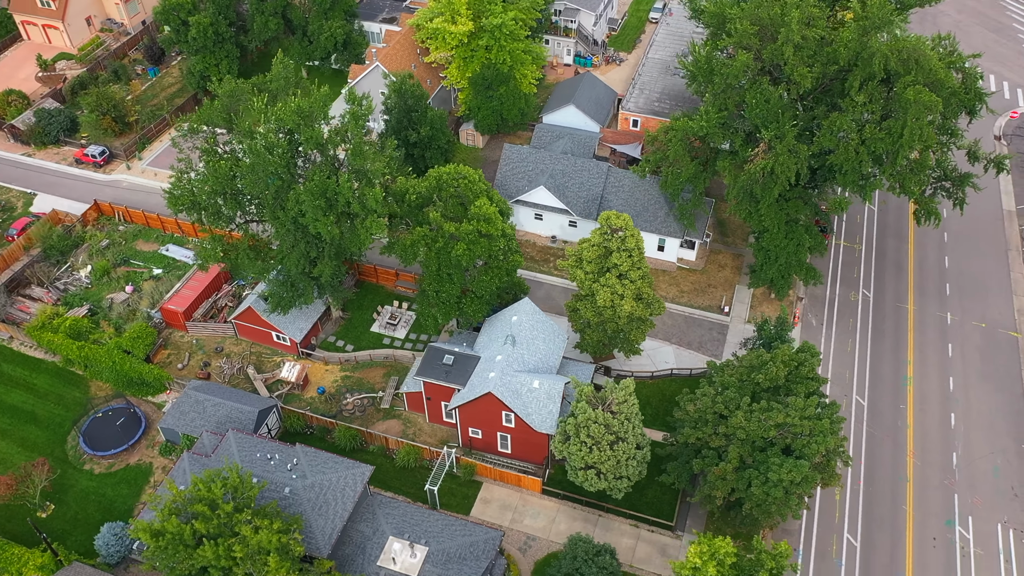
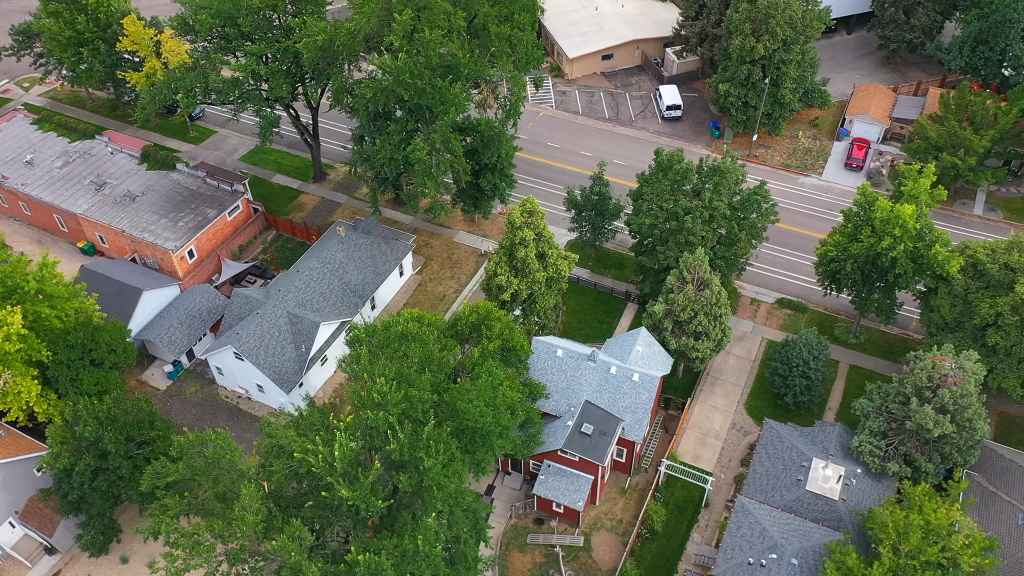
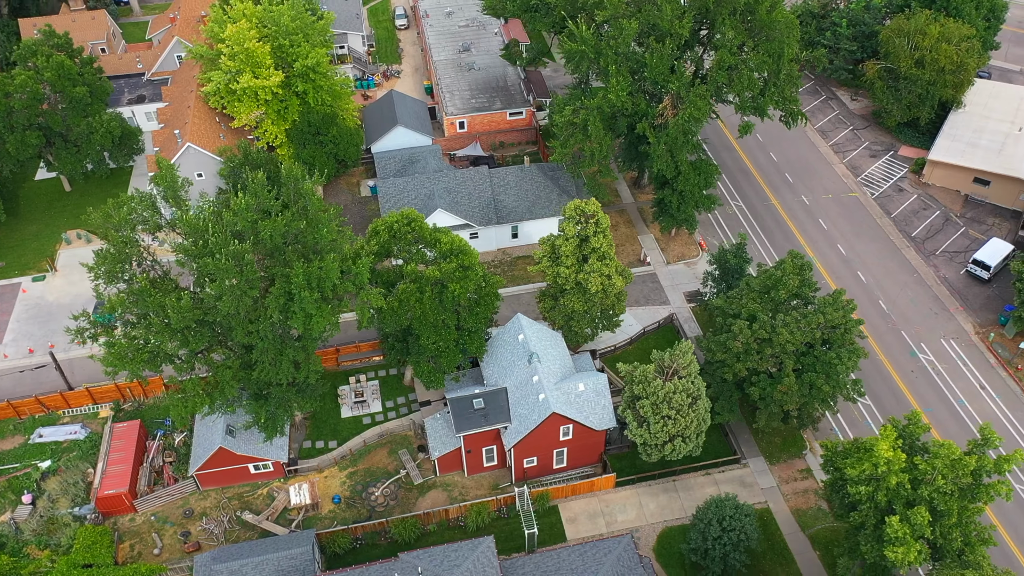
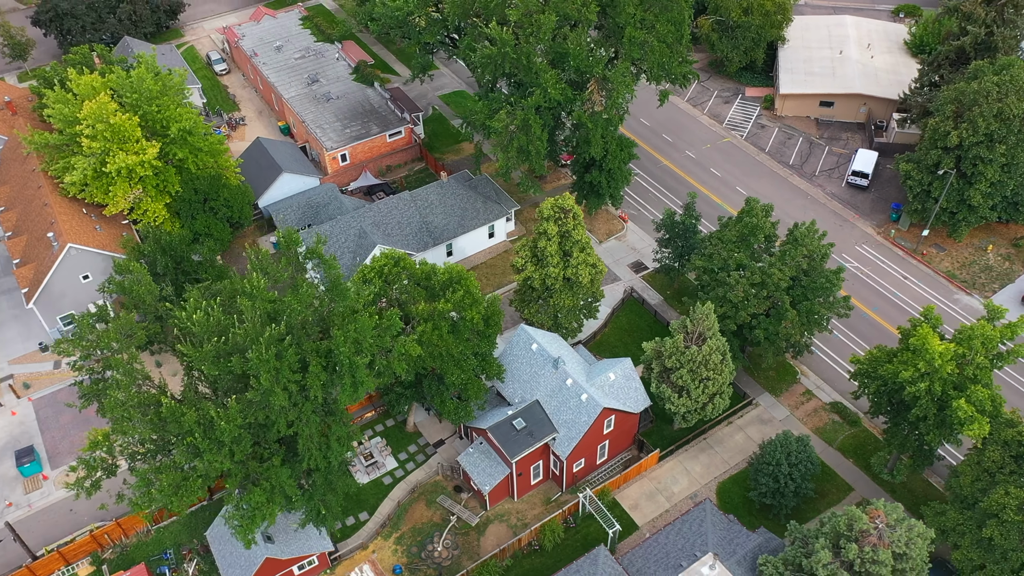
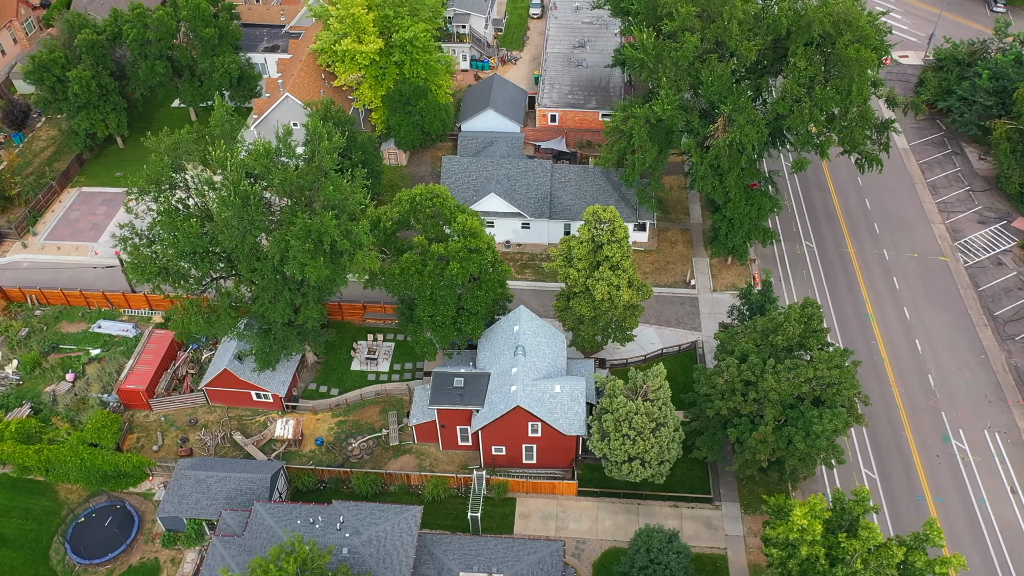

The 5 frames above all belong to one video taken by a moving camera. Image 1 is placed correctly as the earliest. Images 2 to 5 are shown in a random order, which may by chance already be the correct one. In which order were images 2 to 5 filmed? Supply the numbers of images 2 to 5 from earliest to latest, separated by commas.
5, 3, 4, 2
